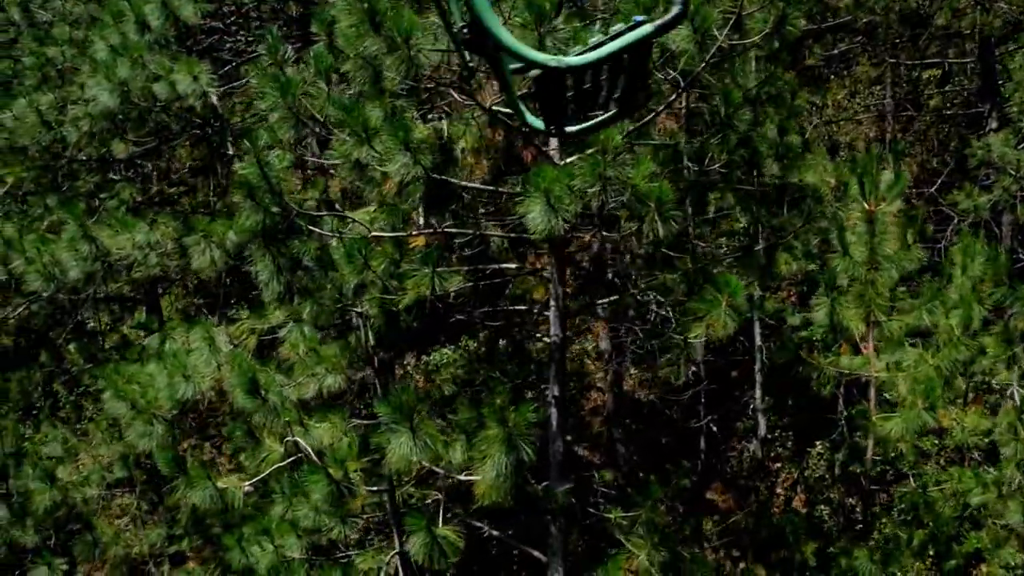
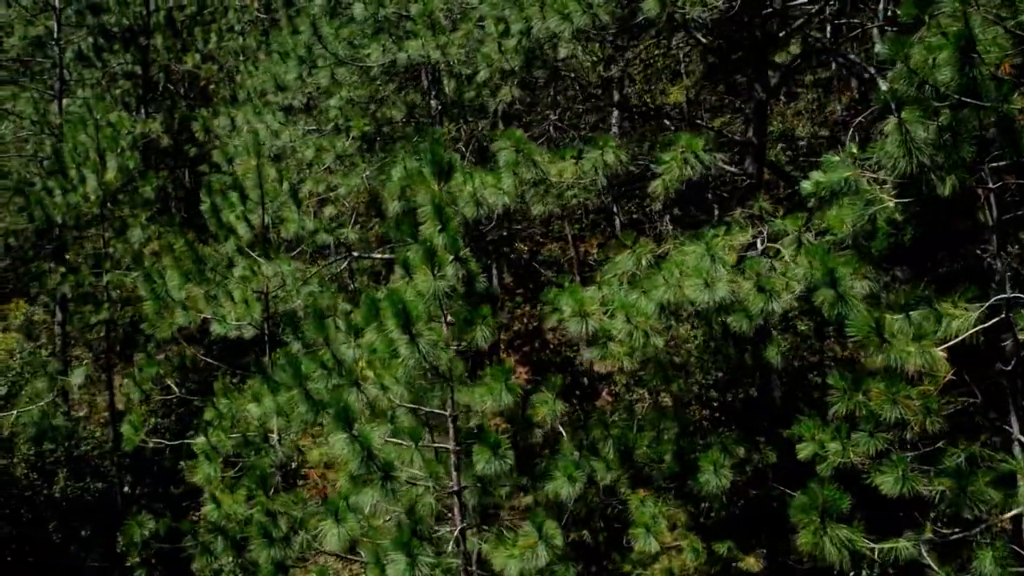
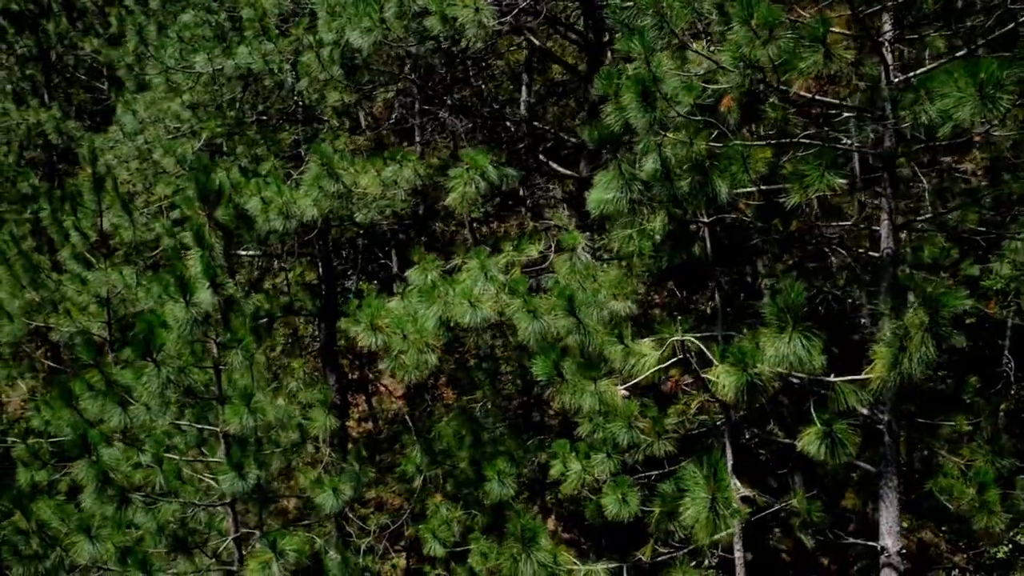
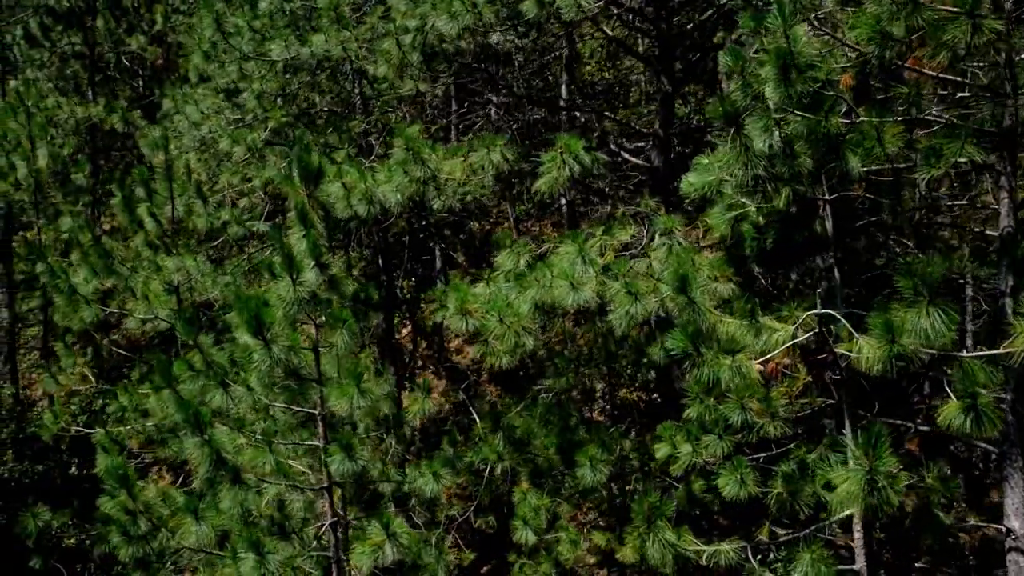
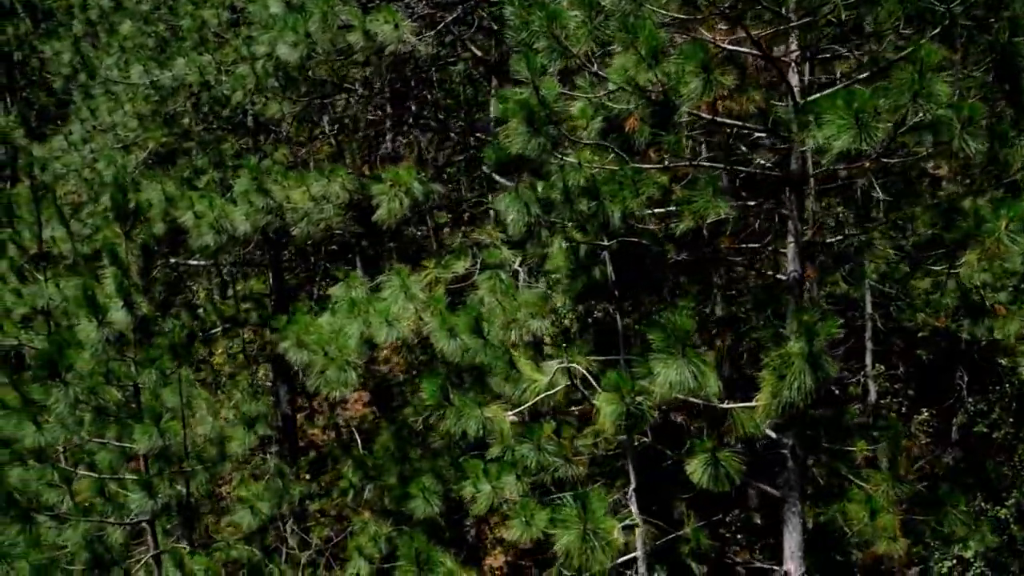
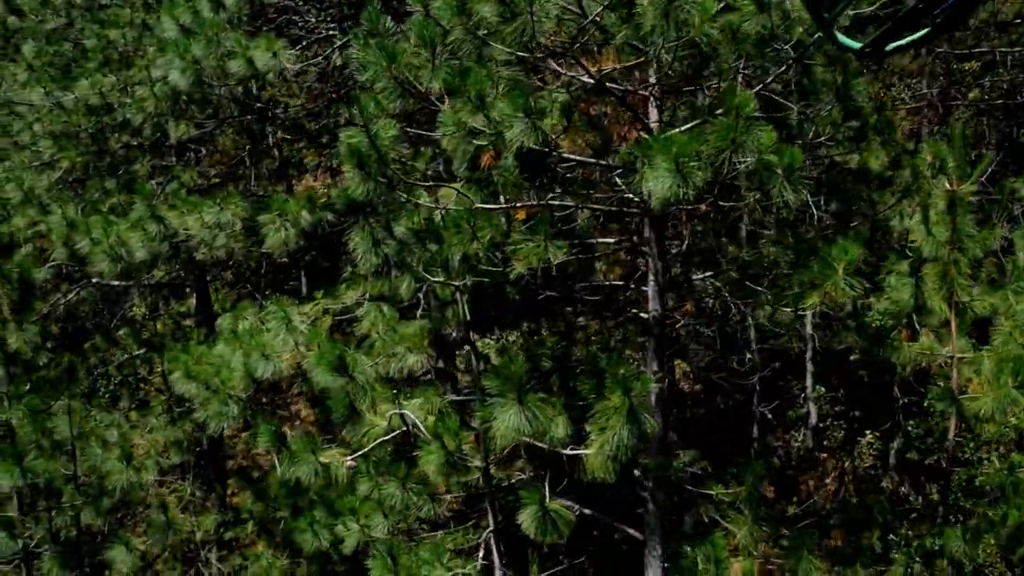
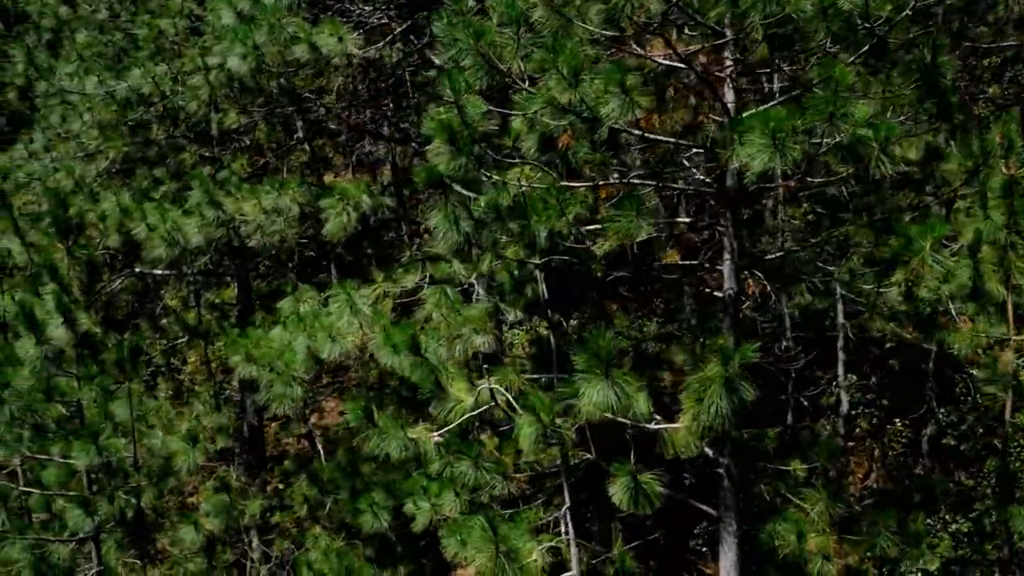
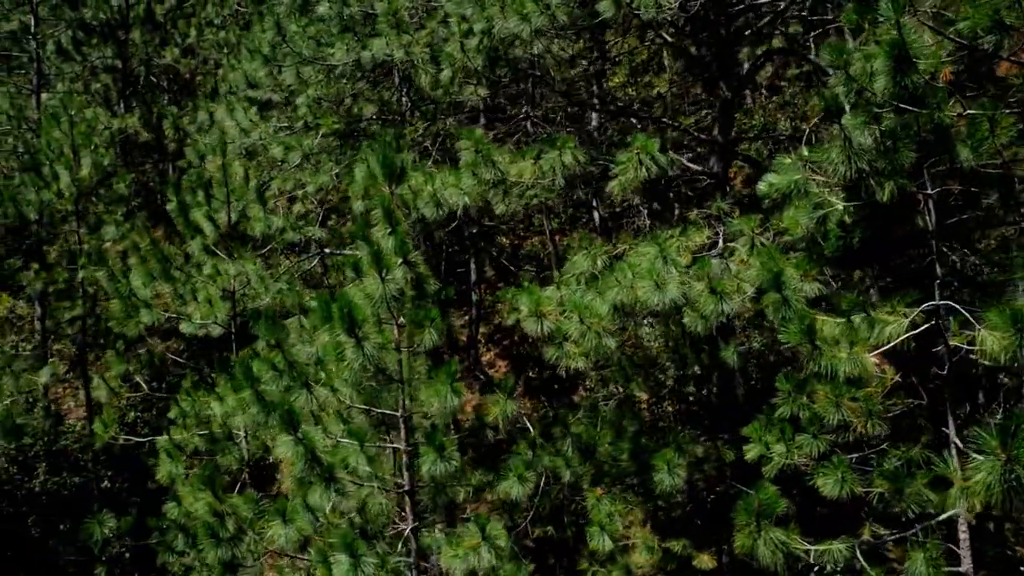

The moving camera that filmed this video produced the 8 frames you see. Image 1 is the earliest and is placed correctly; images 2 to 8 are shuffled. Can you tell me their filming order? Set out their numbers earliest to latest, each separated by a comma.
6, 7, 5, 3, 4, 8, 2
